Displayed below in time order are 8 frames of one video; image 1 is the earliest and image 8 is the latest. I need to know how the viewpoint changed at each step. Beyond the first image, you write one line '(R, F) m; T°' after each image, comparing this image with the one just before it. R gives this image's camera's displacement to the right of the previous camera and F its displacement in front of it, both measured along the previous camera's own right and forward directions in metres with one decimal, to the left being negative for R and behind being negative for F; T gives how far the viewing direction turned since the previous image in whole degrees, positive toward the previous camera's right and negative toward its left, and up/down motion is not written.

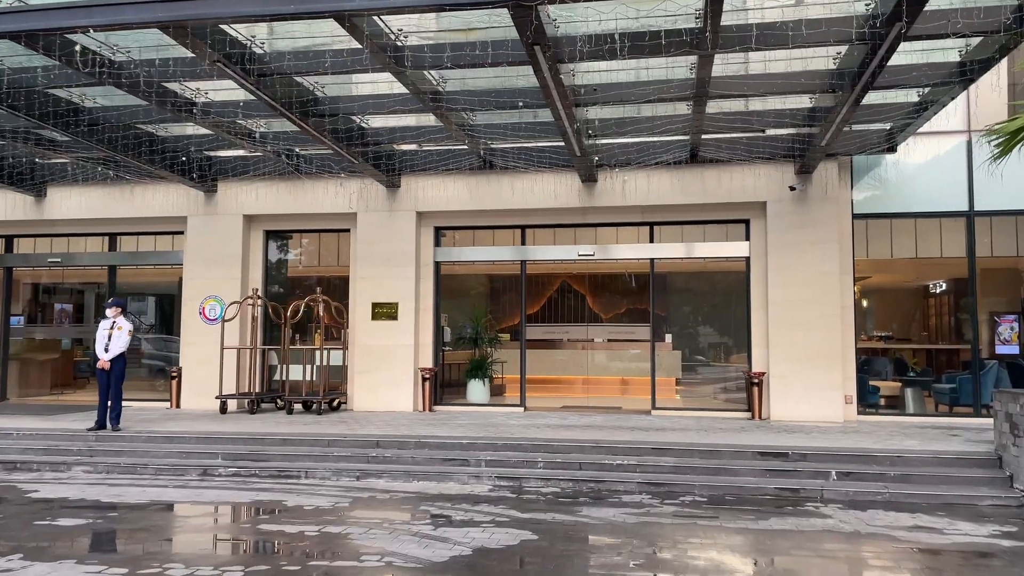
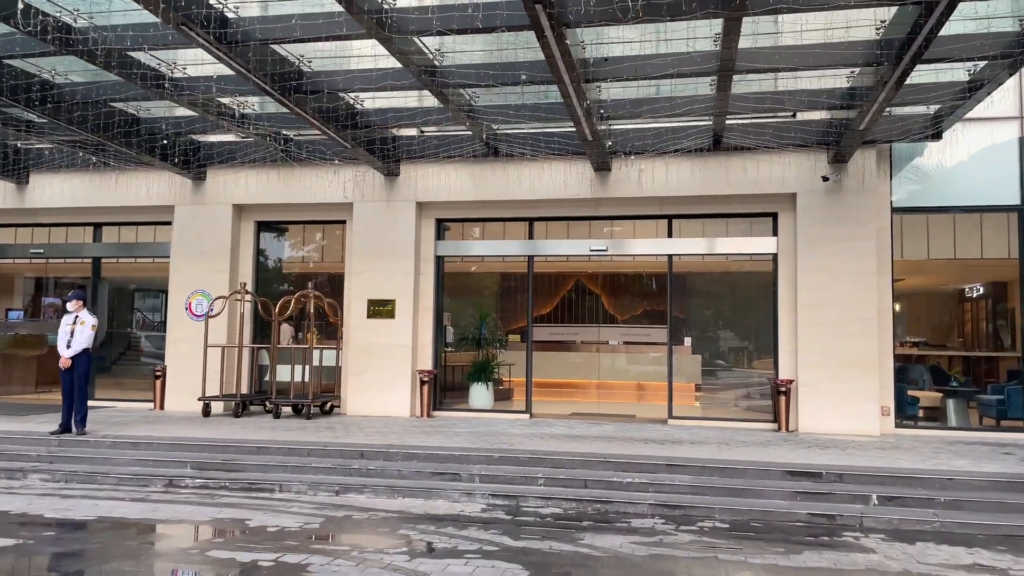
(+0.2, +1.0) m; -1°
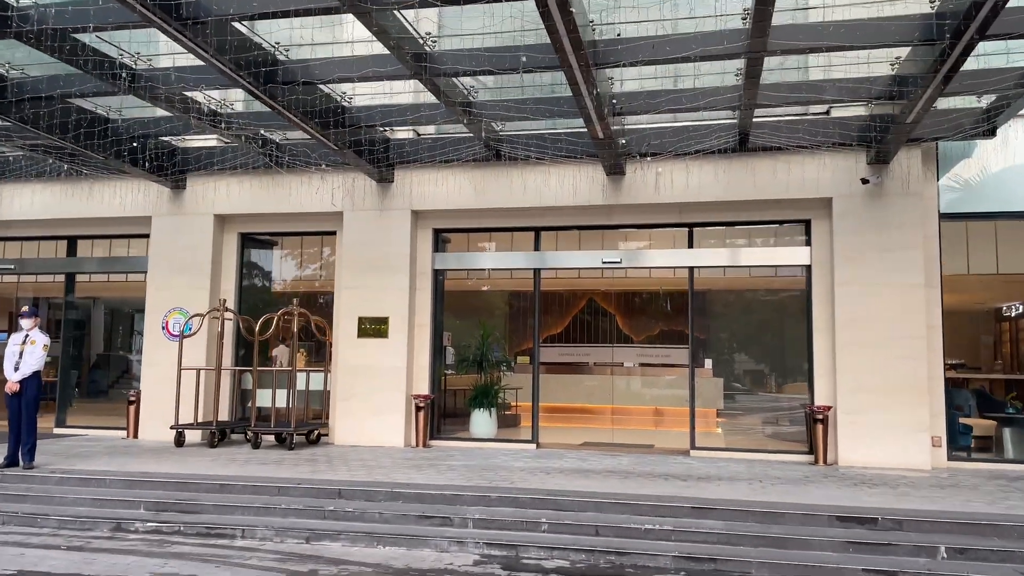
(+0.1, +1.2) m; -1°
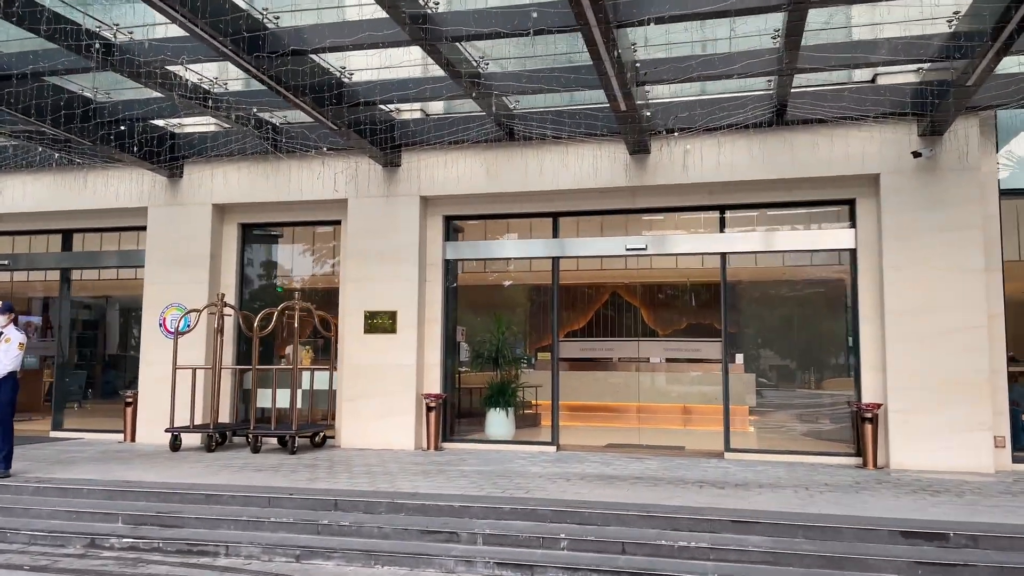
(+0.1, +0.8) m; -2°
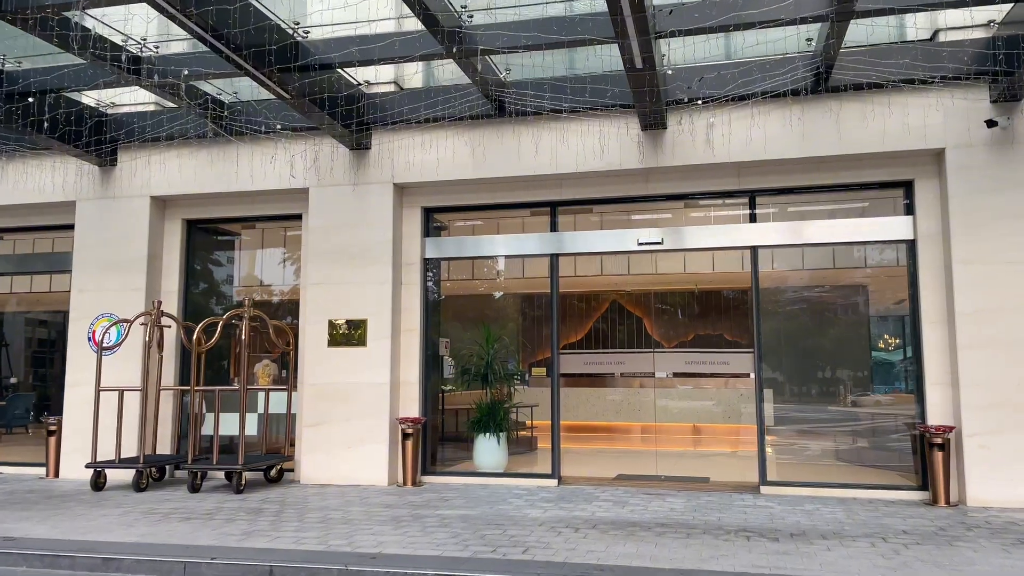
(0.0, +1.7) m; +1°
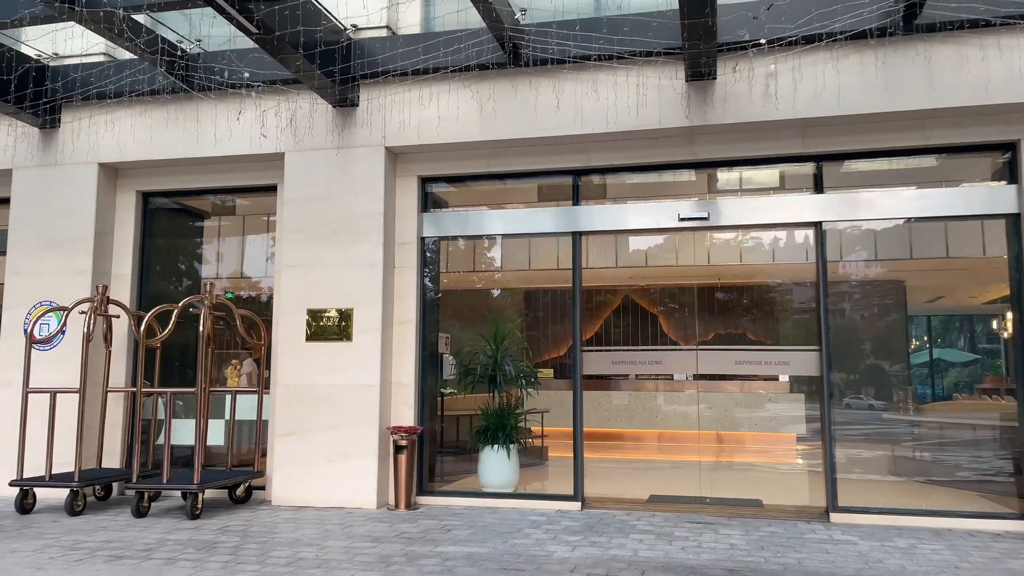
(-0.2, +1.5) m; 0°
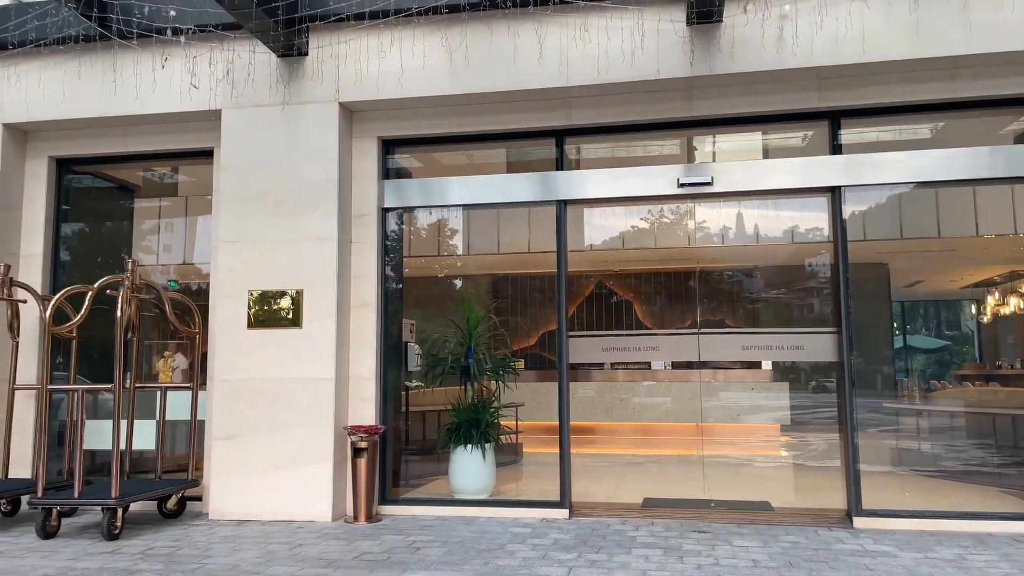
(-0.1, +1.0) m; +3°
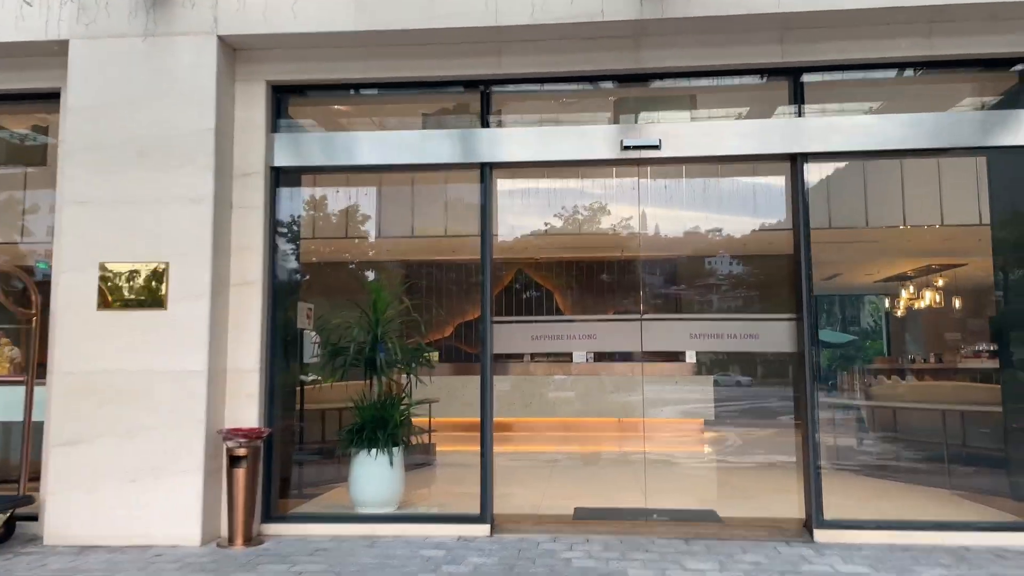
(0.0, +1.0) m; +6°
